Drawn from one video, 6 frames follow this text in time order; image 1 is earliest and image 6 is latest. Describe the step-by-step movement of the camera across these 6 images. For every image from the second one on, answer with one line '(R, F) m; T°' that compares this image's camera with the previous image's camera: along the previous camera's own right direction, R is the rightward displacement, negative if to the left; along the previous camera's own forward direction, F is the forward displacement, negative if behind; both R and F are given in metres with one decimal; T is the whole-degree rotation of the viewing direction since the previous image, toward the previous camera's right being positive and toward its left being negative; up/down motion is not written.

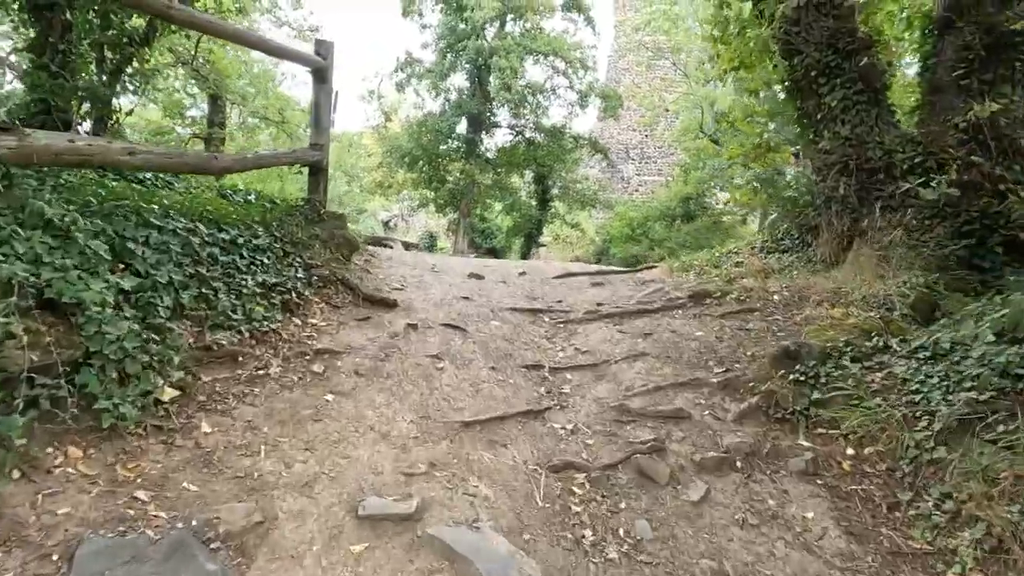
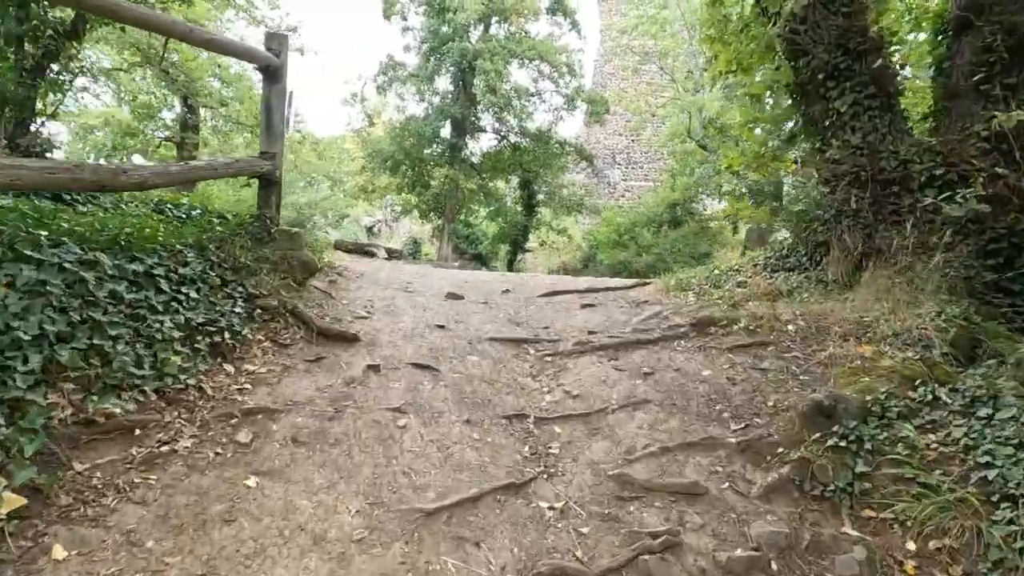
(0.0, +0.5) m; +1°
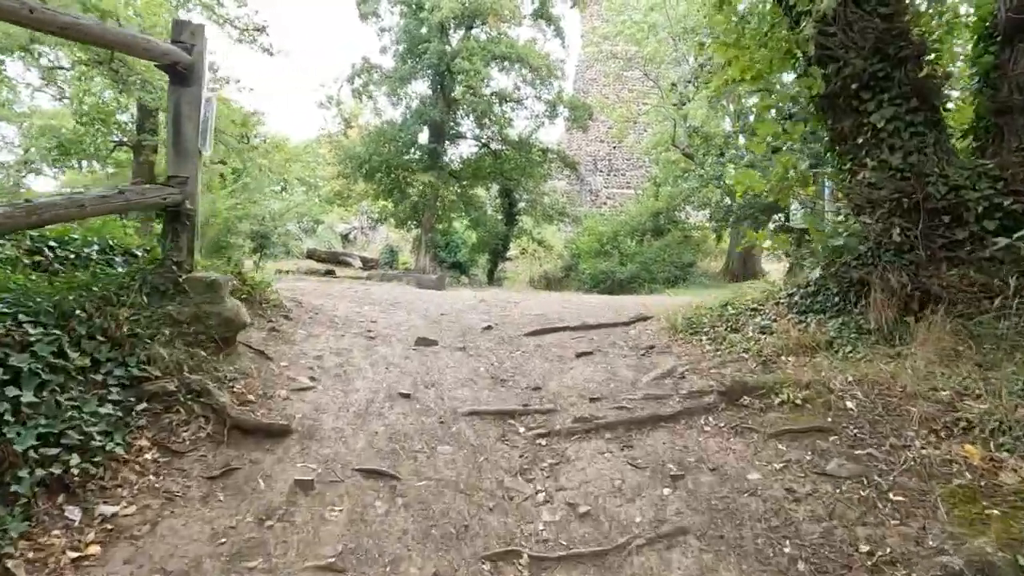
(0.0, +0.8) m; +2°
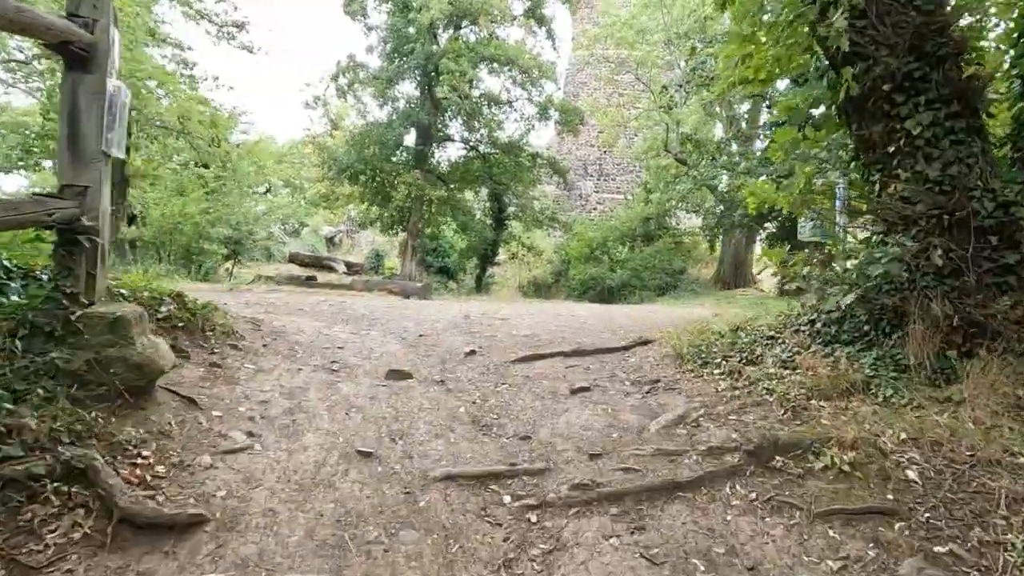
(0.0, +0.6) m; +1°
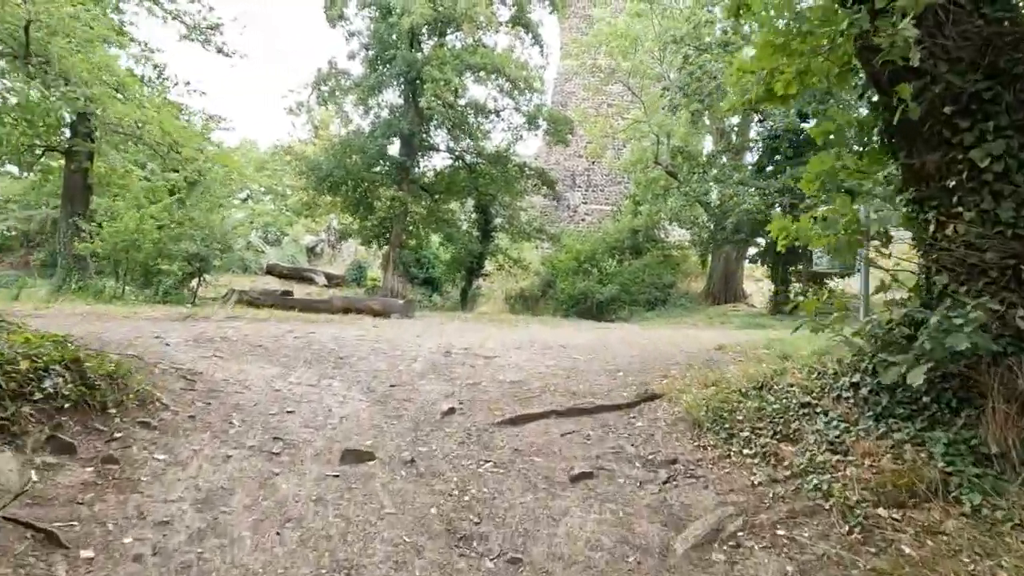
(0.0, +0.7) m; +2°
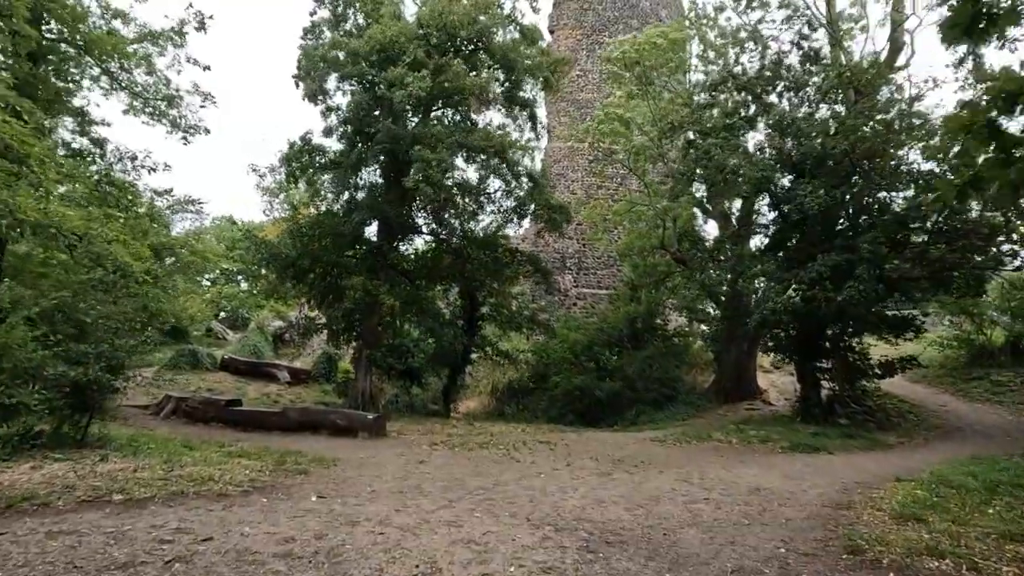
(-0.3, +2.5) m; +2°
